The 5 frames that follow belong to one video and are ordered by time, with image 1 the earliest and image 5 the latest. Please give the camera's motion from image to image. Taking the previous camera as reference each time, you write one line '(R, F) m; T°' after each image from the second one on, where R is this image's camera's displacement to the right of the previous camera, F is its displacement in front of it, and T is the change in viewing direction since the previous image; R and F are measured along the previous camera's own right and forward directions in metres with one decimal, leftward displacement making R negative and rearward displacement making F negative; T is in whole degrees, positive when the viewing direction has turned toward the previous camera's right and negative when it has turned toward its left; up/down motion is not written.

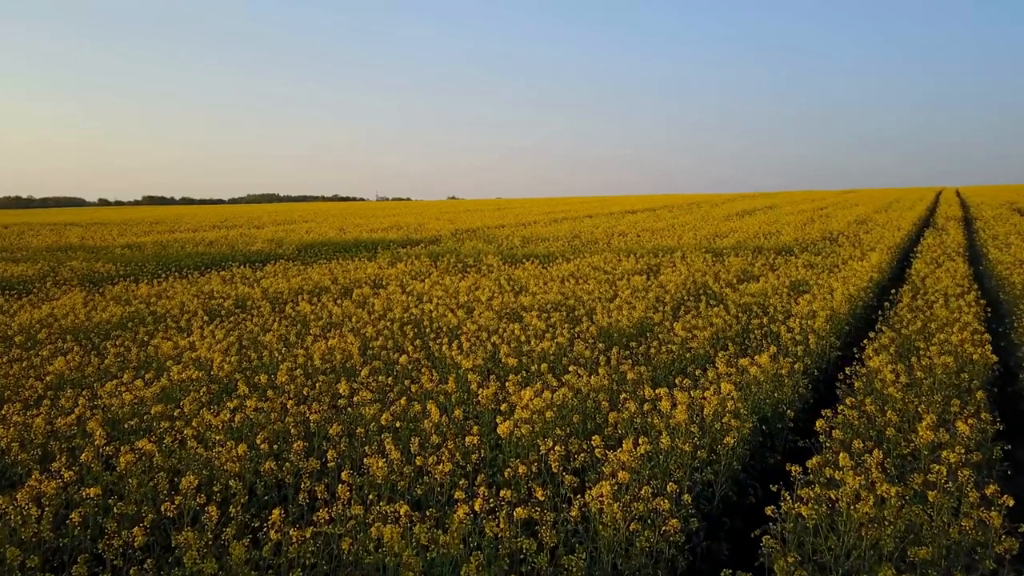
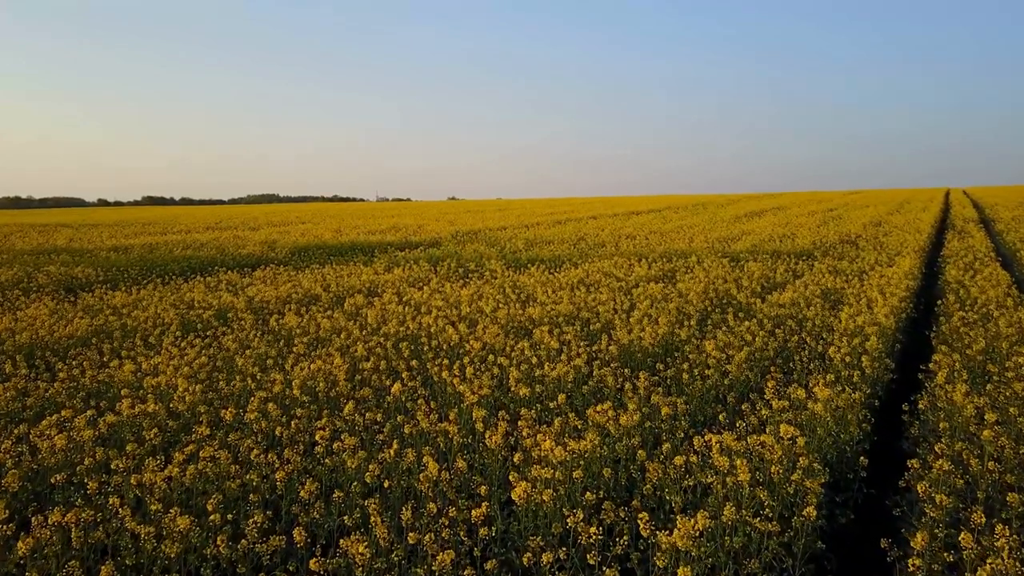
(-0.1, +1.0) m; 0°
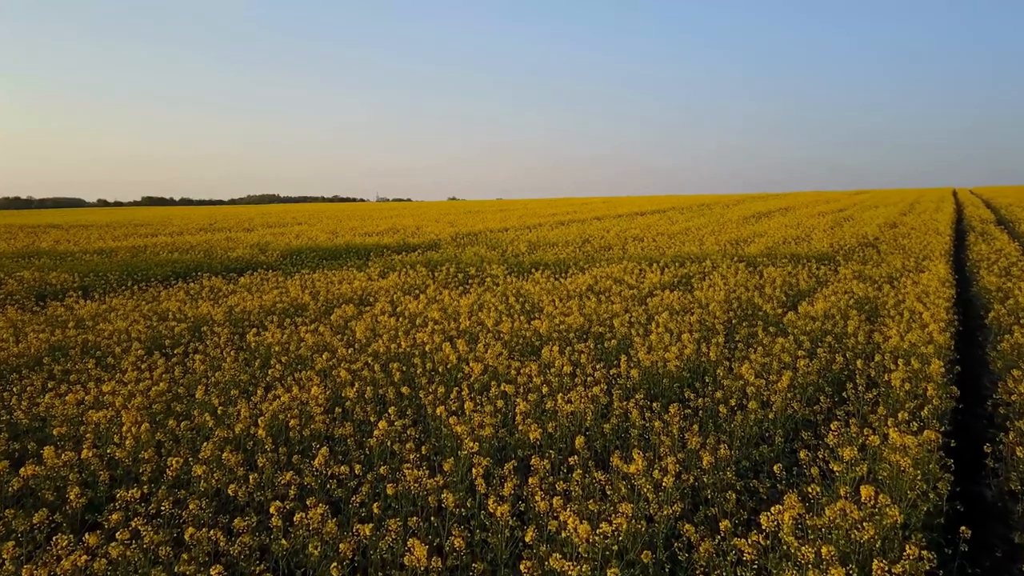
(-0.1, +0.9) m; 0°
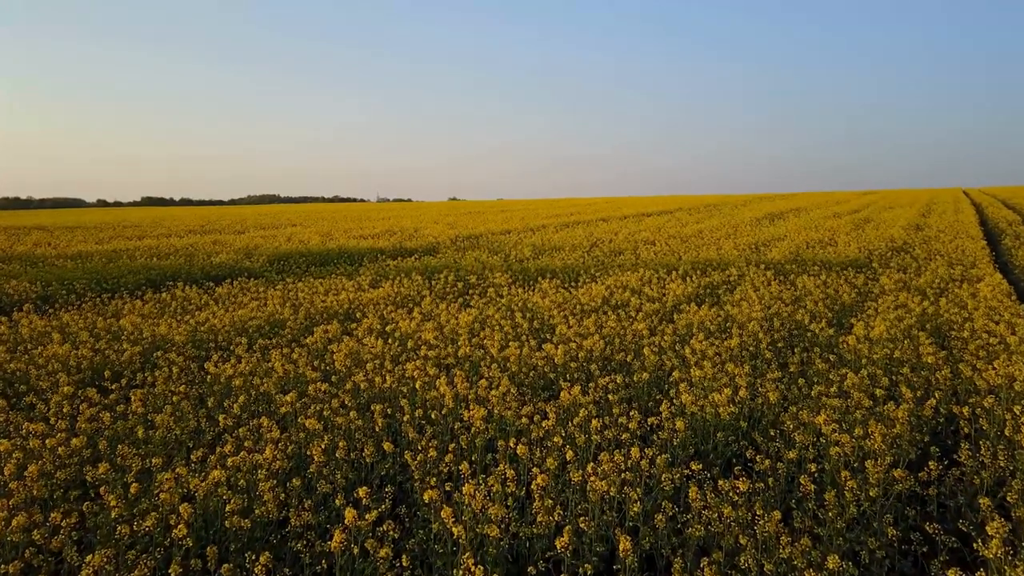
(-0.1, +1.3) m; 0°
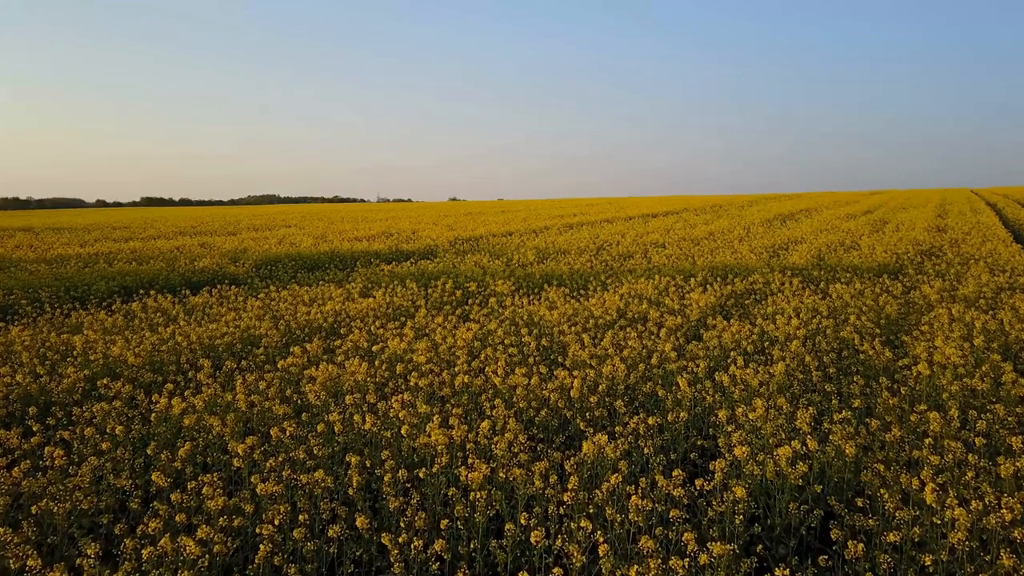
(-0.1, +1.1) m; 0°
